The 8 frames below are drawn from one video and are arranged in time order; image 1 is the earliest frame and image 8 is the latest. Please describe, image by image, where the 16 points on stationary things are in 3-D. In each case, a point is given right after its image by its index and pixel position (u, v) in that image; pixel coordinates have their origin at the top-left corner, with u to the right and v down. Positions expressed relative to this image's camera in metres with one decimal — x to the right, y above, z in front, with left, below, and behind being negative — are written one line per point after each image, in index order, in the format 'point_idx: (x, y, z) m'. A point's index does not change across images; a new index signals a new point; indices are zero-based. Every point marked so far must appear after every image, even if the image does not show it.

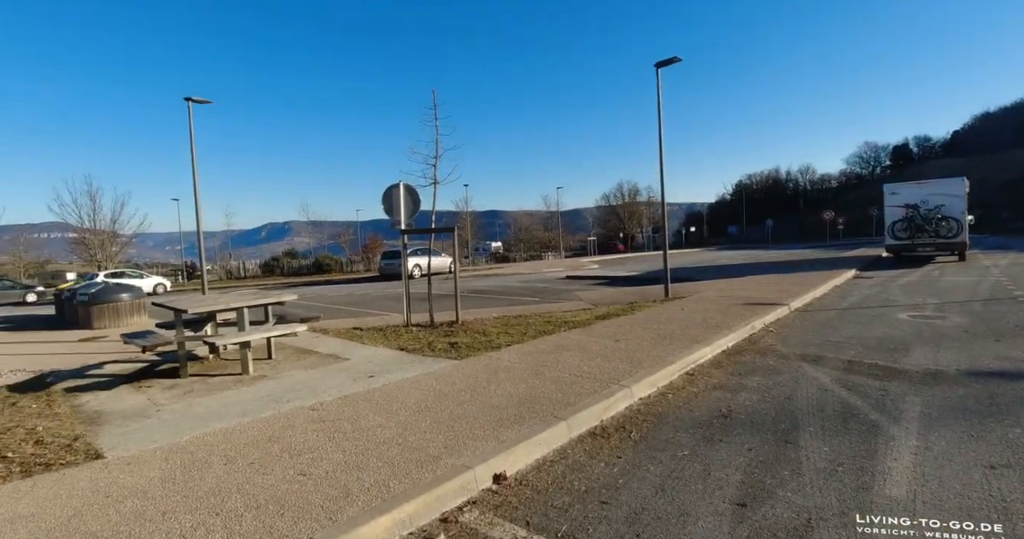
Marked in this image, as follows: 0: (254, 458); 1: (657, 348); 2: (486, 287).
0: (-1.7, -1.3, +3.3) m
1: (+2.0, -1.1, +6.9) m
2: (-1.0, -0.6, +17.9) m
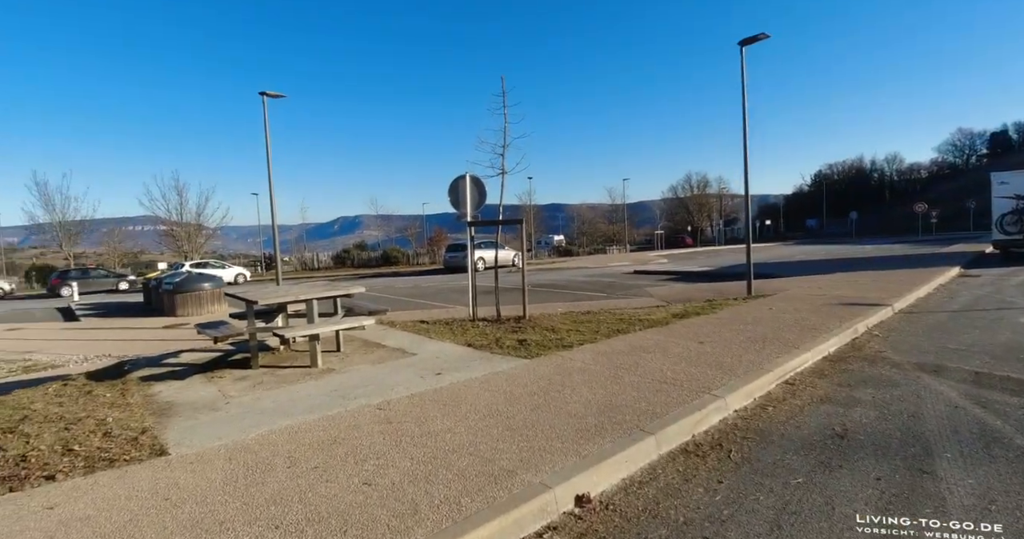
0: (-1.2, -1.2, +3.0) m
1: (+3.0, -1.1, +6.2) m
2: (+1.4, -0.4, +17.5) m
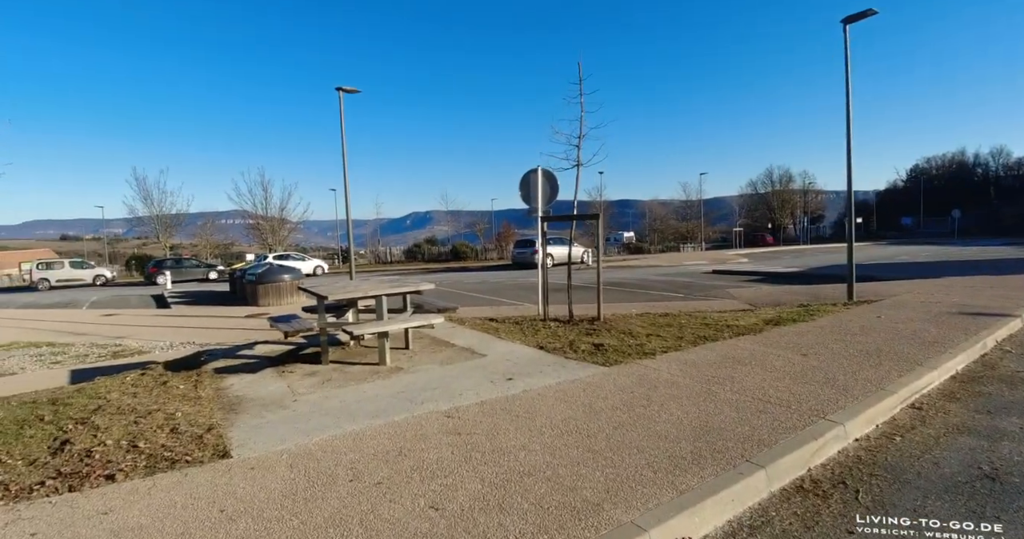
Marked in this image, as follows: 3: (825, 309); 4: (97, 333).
0: (-0.7, -1.2, +2.8) m
1: (+3.8, -1.1, +5.4) m
2: (+3.7, -0.3, +16.8) m
3: (+6.1, -0.8, +9.5) m
4: (-8.9, -1.4, +10.6) m
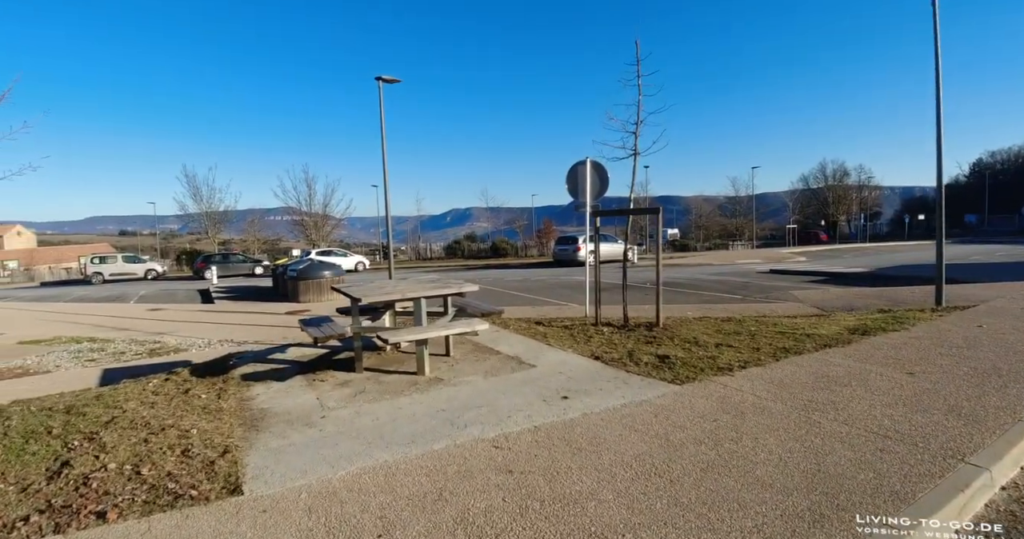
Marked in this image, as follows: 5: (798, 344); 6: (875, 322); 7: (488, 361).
0: (-0.4, -1.2, +2.2) m
1: (+4.3, -1.1, +4.4) m
2: (+5.1, -0.3, +15.8) m
3: (+6.9, -0.8, +8.4) m
4: (-8.0, -1.3, +10.7) m
5: (+3.3, -0.9, +5.7) m
6: (+5.6, -0.8, +7.6) m
7: (-0.3, -0.9, +4.9) m
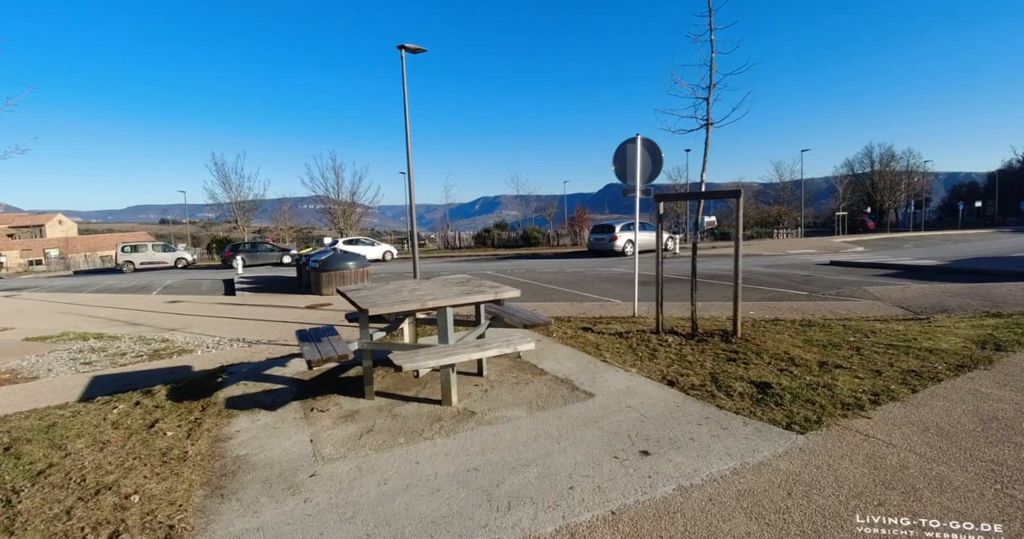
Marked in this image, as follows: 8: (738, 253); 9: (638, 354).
0: (-0.2, -1.2, +1.2) m
1: (+4.7, -1.2, +3.1) m
2: (+6.1, 0.0, +14.4) m
3: (+7.4, -0.7, +6.9) m
4: (-7.3, -1.2, +10.1) m
5: (+3.8, -0.9, +4.5) m
6: (+6.2, -0.8, +6.3) m
7: (+0.1, -0.9, +3.9) m
8: (+2.4, +0.3, +5.1) m
9: (+1.2, -0.8, +4.7) m
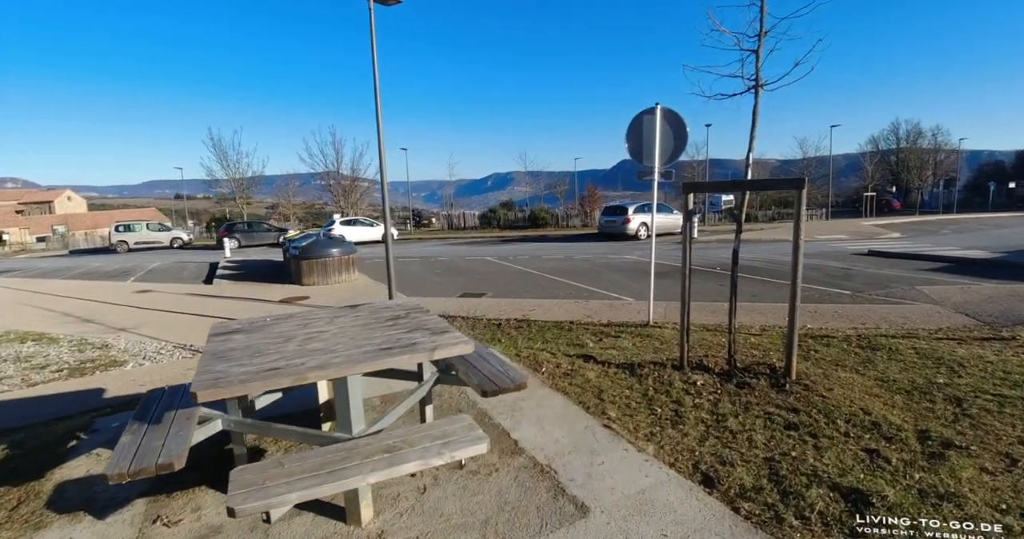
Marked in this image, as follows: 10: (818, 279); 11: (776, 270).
0: (-0.5, -1.6, -0.1) m
1: (+4.4, -1.4, +1.7) m
2: (+6.1, +0.2, +12.9) m
3: (+7.3, -0.8, +5.5) m
4: (-7.4, -1.0, +8.9) m
5: (+3.5, -1.1, +3.1) m
6: (+6.0, -0.9, +4.8) m
7: (-0.1, -1.1, +2.6) m
8: (+2.2, +0.1, +3.7) m
9: (+1.0, -1.0, +3.4) m
10: (+6.4, -0.2, +10.3) m
11: (+6.2, 0.0, +11.4) m
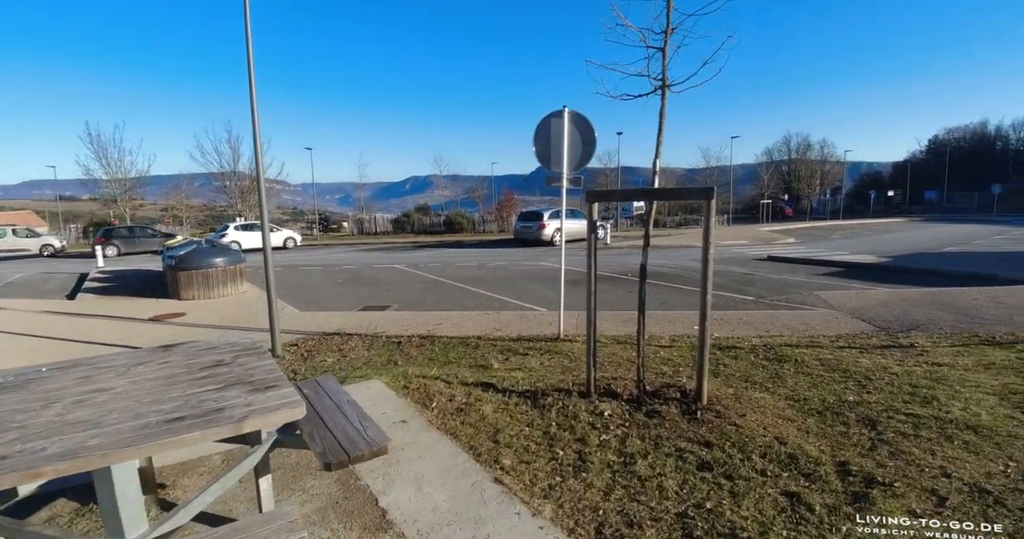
0: (-0.7, -1.7, -0.8) m
1: (+3.9, -1.5, +1.8) m
2: (+3.9, +0.1, +13.1) m
3: (+6.2, -0.9, +5.9) m
4: (-8.8, -1.3, +7.1) m
5: (+2.8, -1.1, +3.0) m
6: (+5.0, -1.0, +5.1) m
7: (-0.7, -1.2, +1.9) m
8: (+1.4, 0.0, +3.4) m
9: (+0.2, -1.1, +2.9) m
10: (+4.6, -0.3, +10.6) m
11: (+4.2, -0.2, +11.6) m
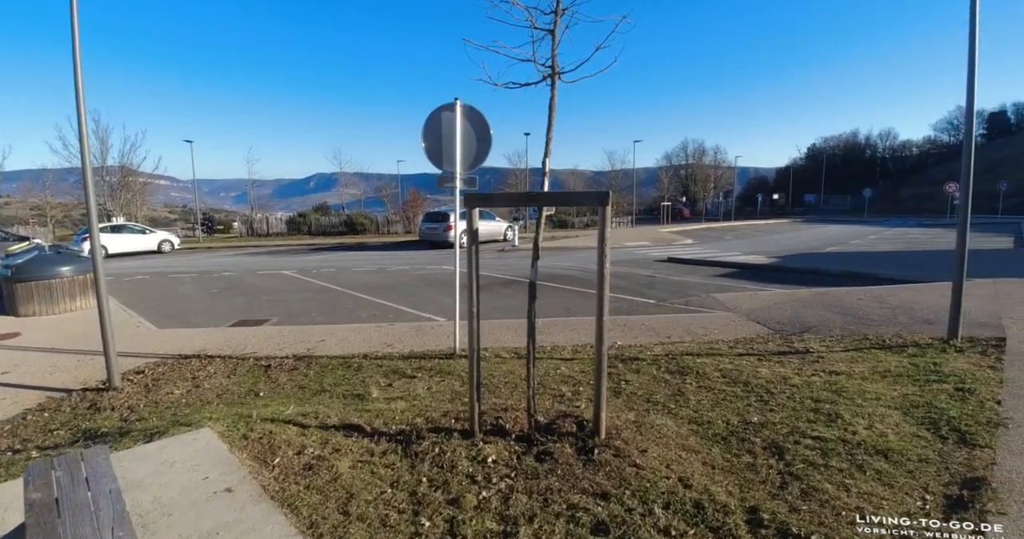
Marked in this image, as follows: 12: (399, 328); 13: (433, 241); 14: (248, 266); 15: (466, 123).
0: (-0.7, -1.8, -1.5) m
1: (+3.4, -1.5, +1.8) m
2: (+1.4, 0.0, +13.0) m
3: (+4.9, -0.9, +6.2) m
4: (-10.1, -1.5, +4.9) m
5: (+2.1, -1.2, +2.8) m
6: (+3.9, -1.0, +5.2) m
7: (-1.2, -1.3, +1.2) m
8: (+0.6, -0.1, +3.0) m
9: (-0.4, -1.2, +2.3) m
10: (+2.5, -0.4, +10.6) m
11: (+2.0, -0.2, +11.5) m
12: (-1.6, -0.9, +7.0) m
13: (-2.7, +1.0, +17.9) m
14: (-7.3, +0.1, +13.7) m
15: (-0.5, +1.6, +5.4) m
